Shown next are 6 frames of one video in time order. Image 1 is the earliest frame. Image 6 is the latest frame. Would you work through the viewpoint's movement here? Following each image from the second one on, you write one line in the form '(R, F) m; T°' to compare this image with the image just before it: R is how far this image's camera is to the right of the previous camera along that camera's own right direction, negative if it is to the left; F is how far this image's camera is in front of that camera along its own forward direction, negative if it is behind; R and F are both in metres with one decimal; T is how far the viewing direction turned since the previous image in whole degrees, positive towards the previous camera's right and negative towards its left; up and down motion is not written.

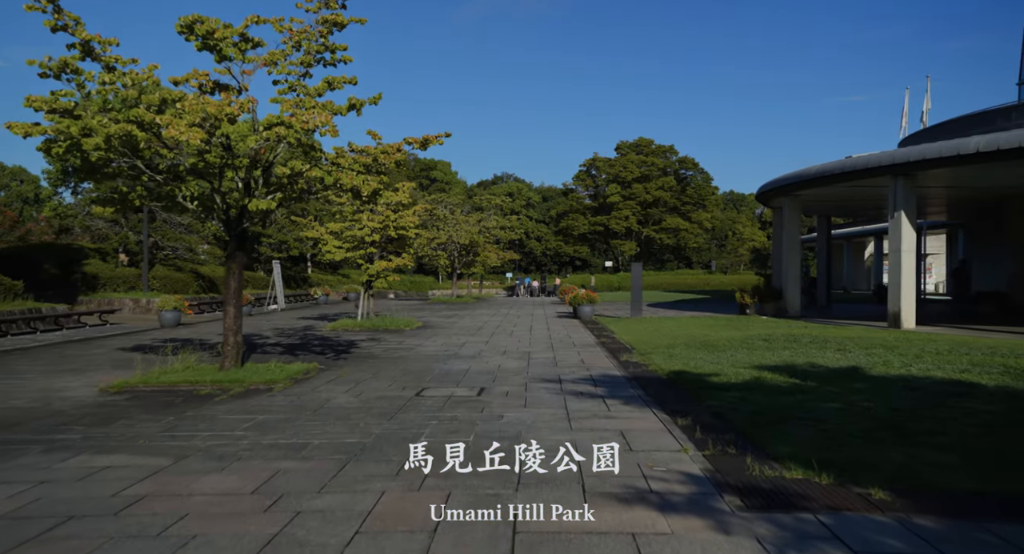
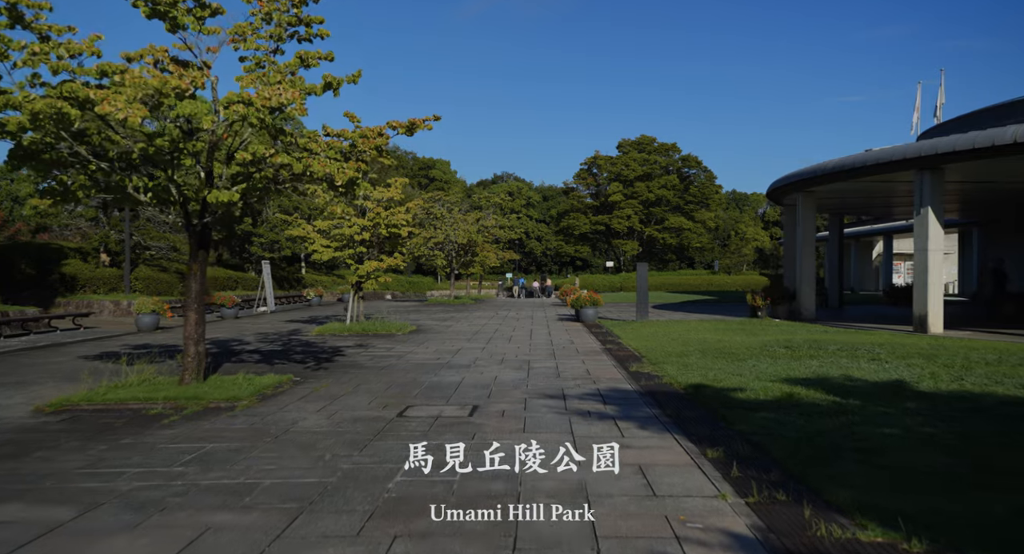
(0.0, +1.1) m; 0°
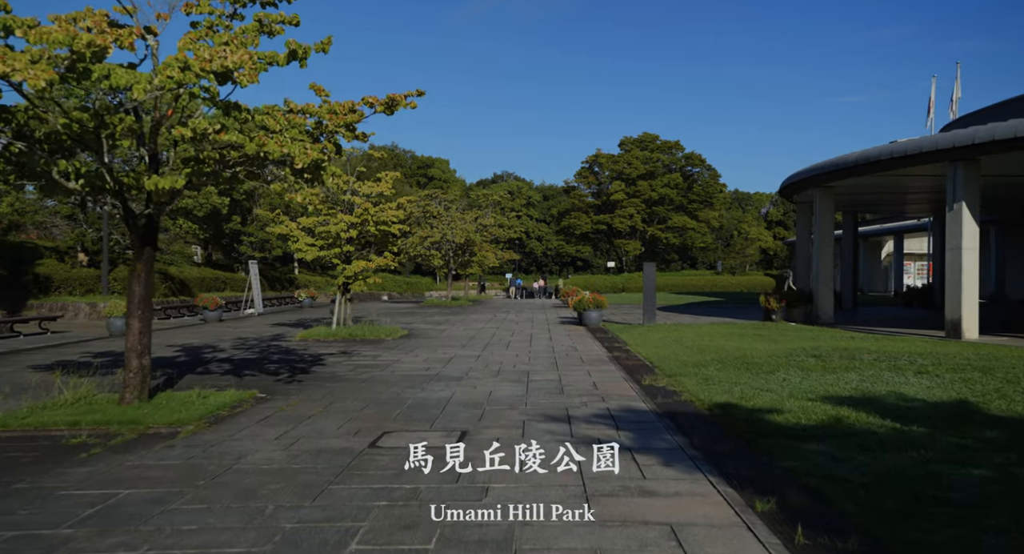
(0.0, +1.3) m; 0°
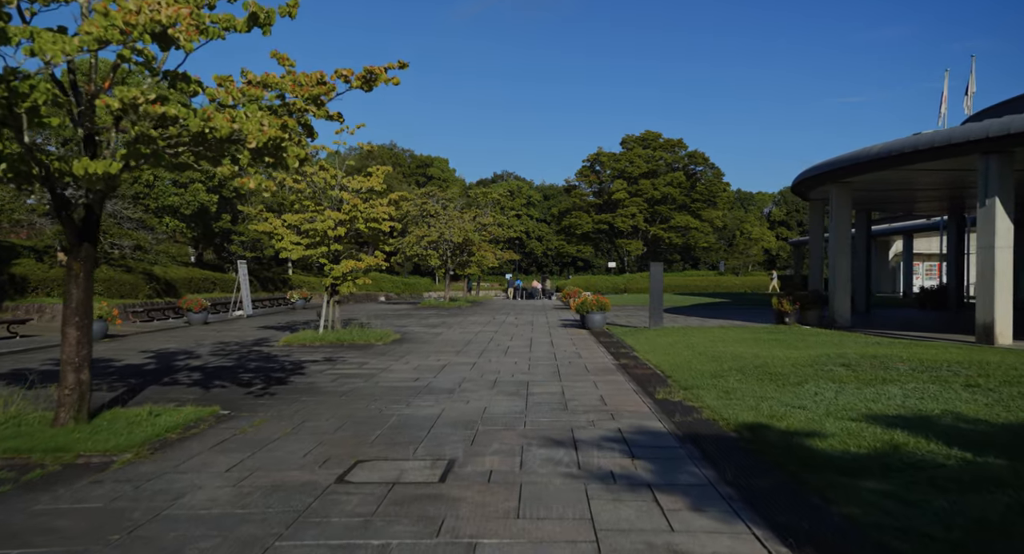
(0.0, +1.0) m; 0°
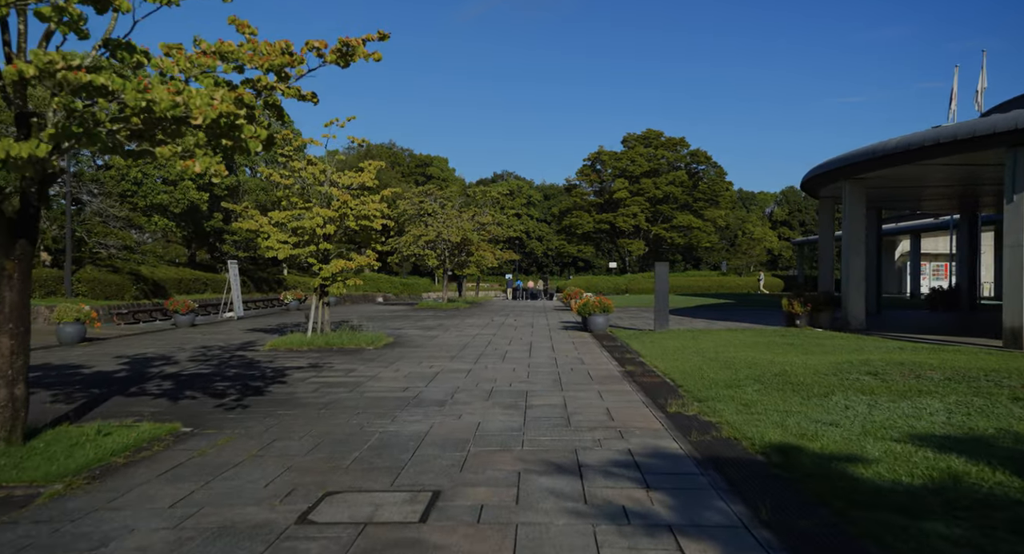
(0.0, +0.8) m; 0°
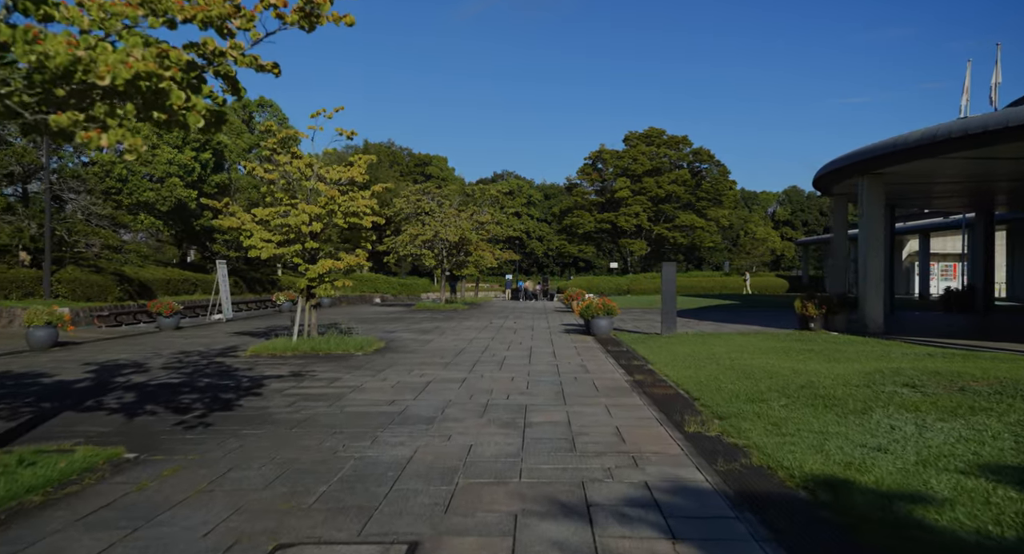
(0.0, +0.9) m; 0°
